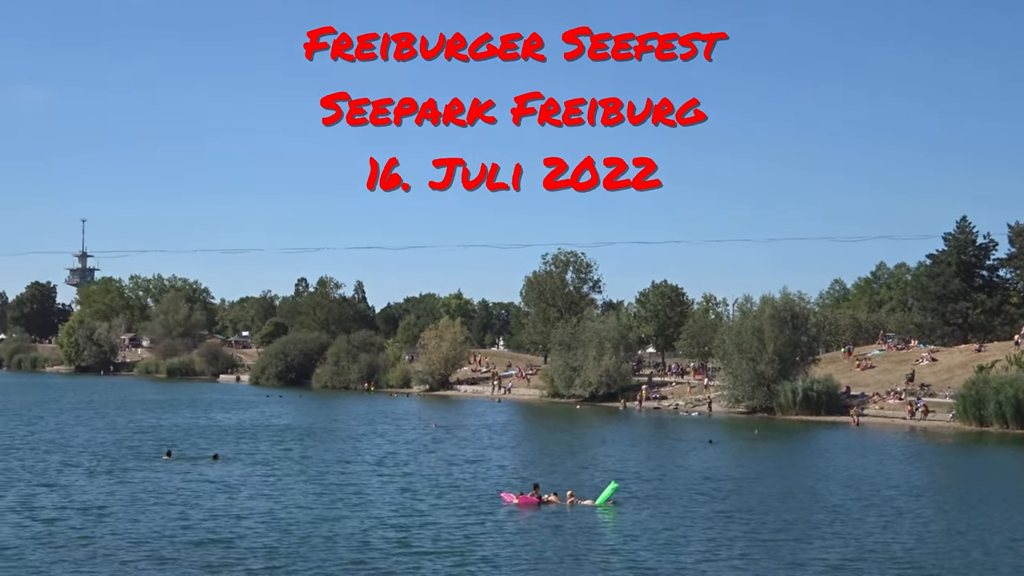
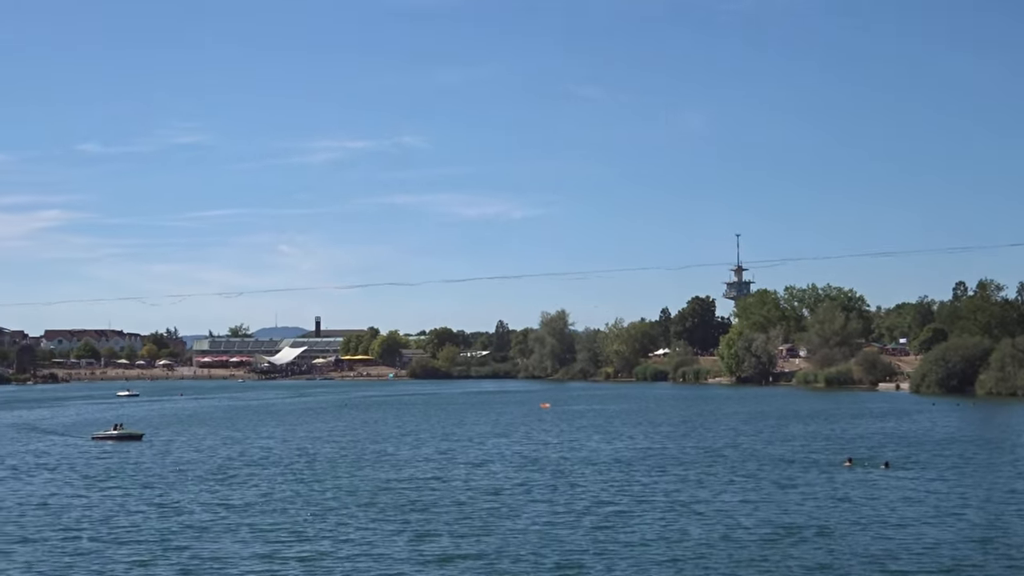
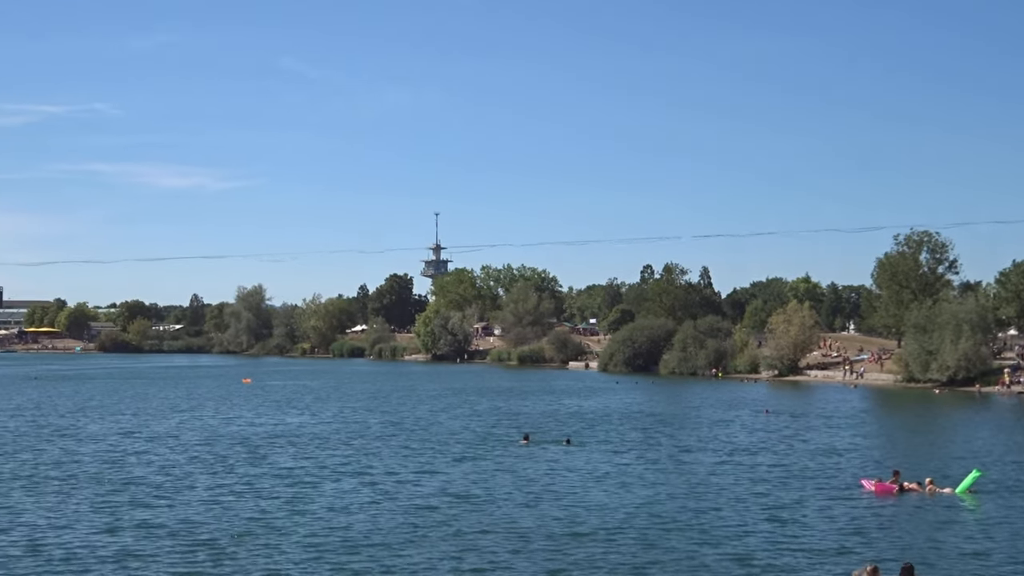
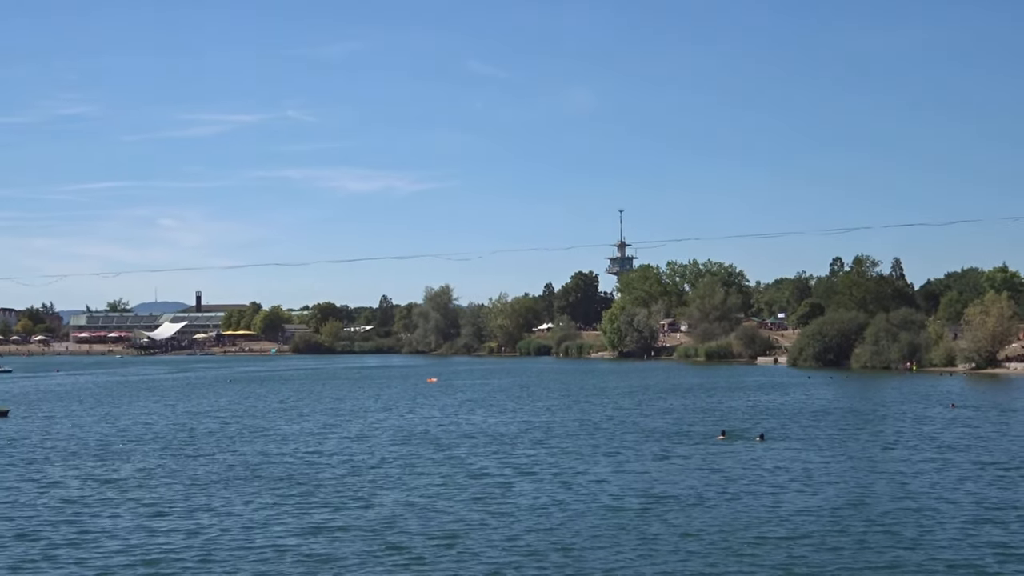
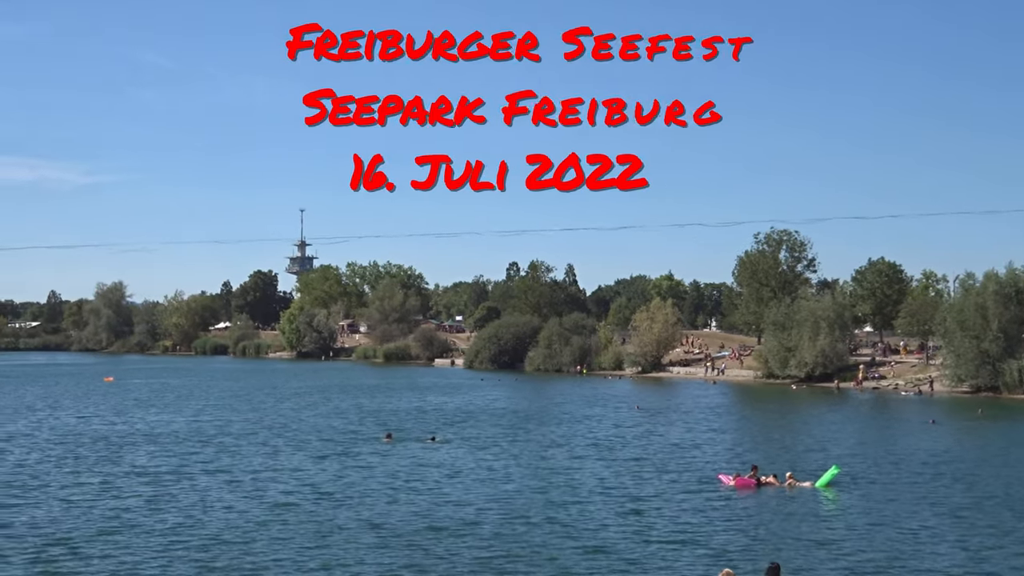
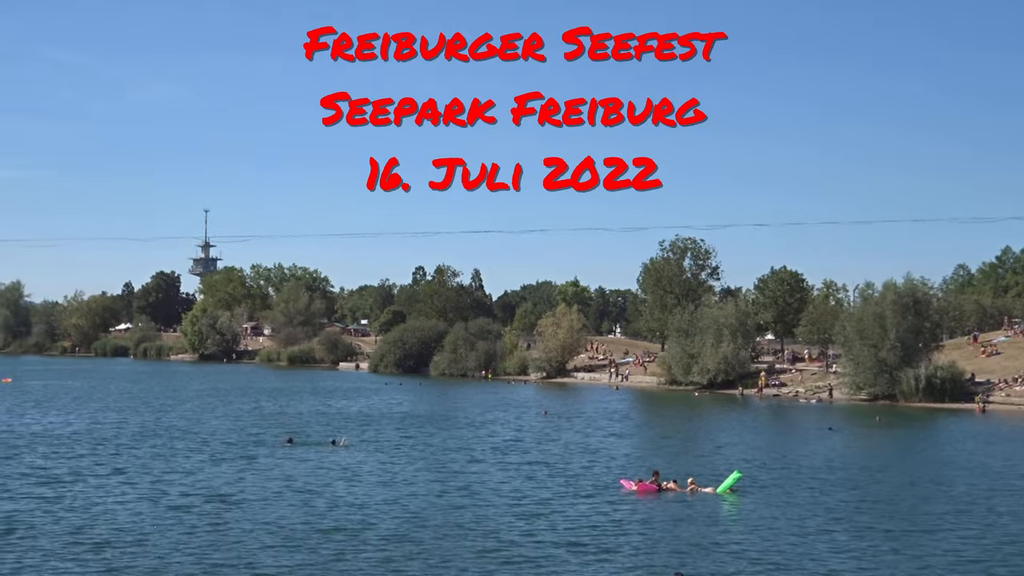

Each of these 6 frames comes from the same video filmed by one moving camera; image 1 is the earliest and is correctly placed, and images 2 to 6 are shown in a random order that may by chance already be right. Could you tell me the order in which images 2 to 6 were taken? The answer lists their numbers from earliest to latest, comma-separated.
6, 5, 3, 4, 2
